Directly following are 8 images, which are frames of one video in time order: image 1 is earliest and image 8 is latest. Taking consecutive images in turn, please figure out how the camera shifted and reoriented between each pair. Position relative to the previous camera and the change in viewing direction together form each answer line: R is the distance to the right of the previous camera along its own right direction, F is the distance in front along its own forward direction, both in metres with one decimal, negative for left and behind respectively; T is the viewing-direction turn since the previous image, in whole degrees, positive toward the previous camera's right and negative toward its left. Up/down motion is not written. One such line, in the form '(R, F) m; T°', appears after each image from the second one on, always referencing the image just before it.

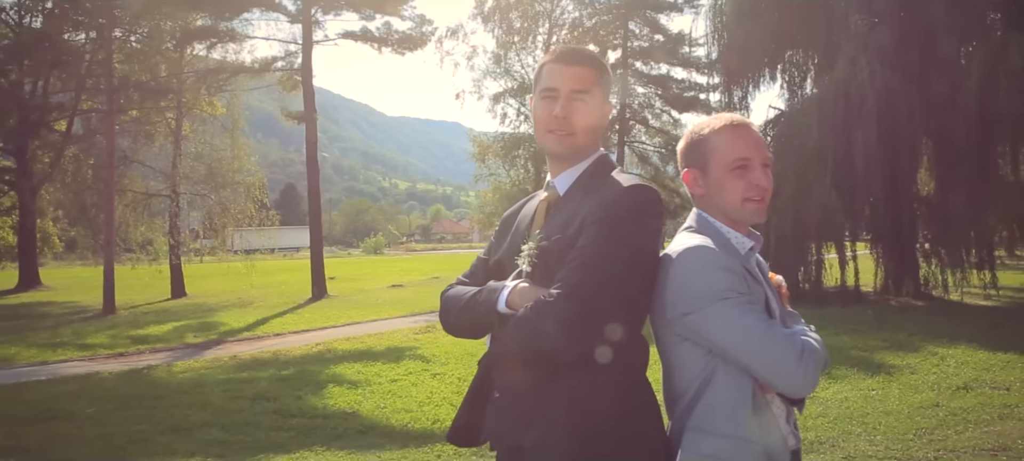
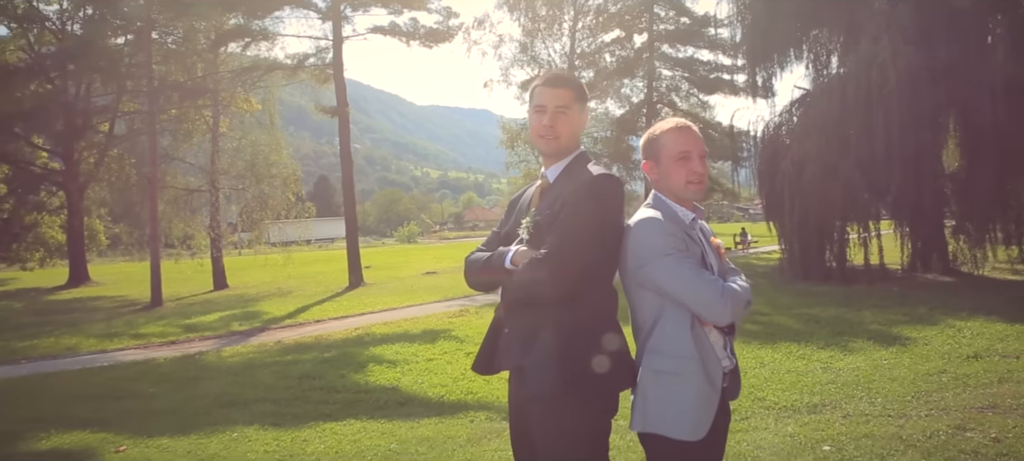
(+0.1, -0.5) m; -2°
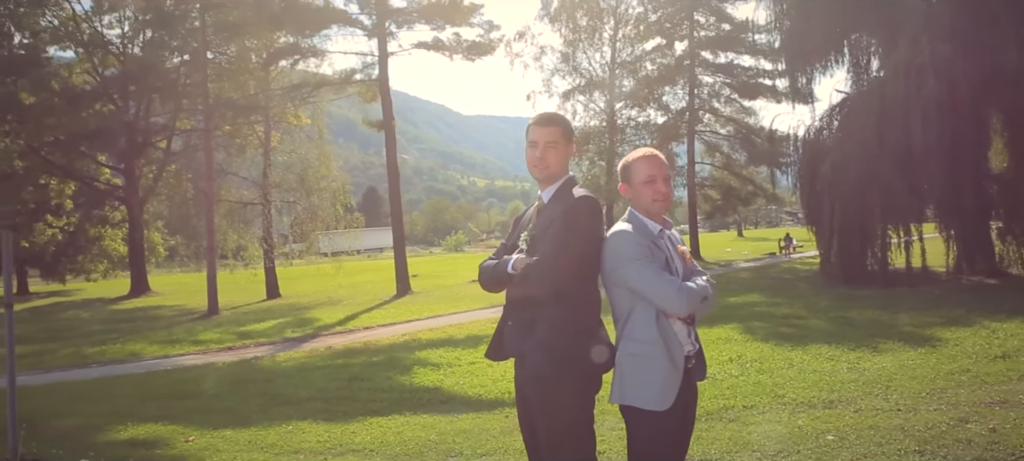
(+0.1, -0.5) m; -3°
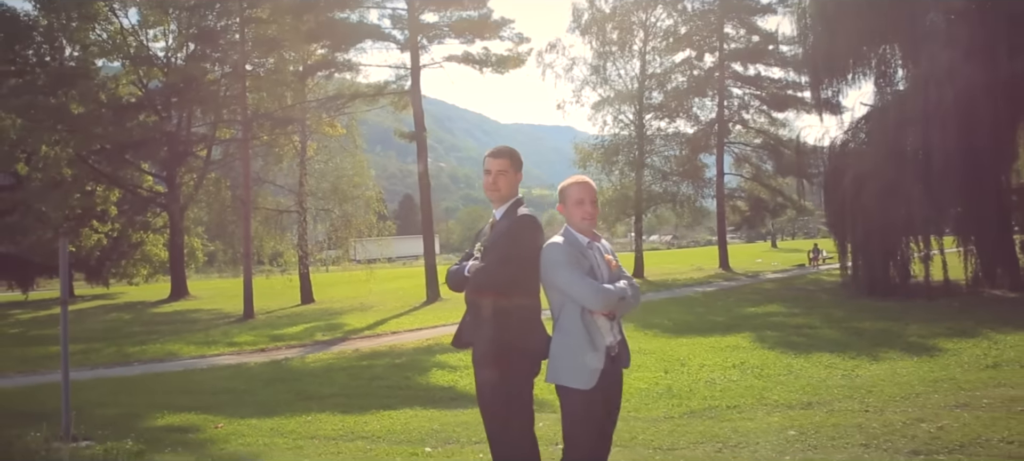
(+0.3, -0.6) m; -3°
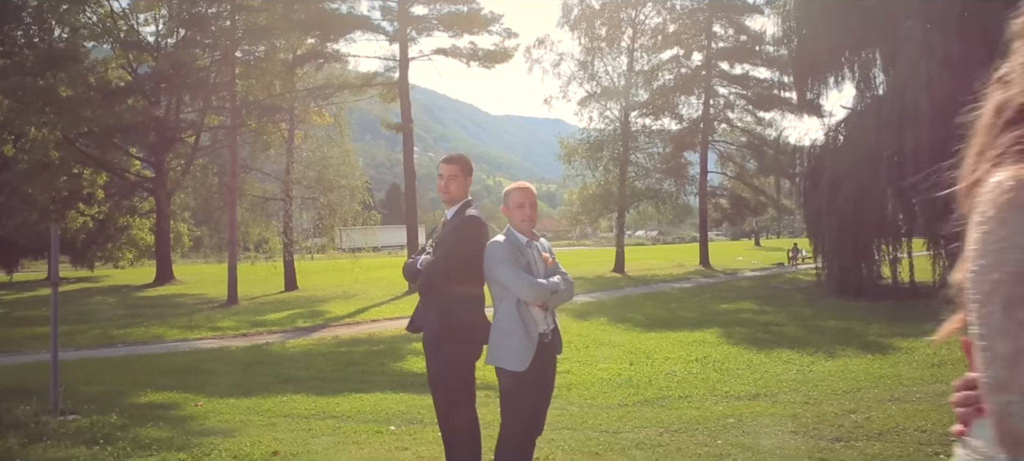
(+0.2, -0.4) m; +1°
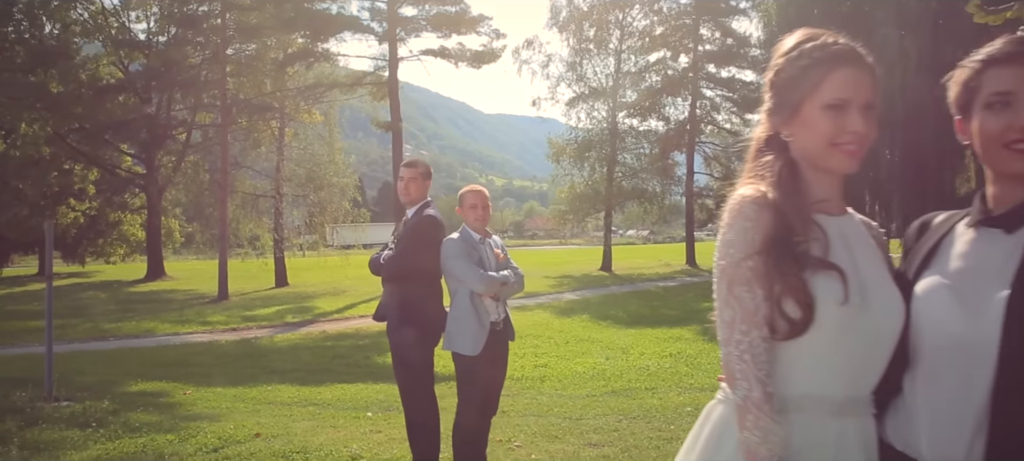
(+0.2, -0.4) m; +1°
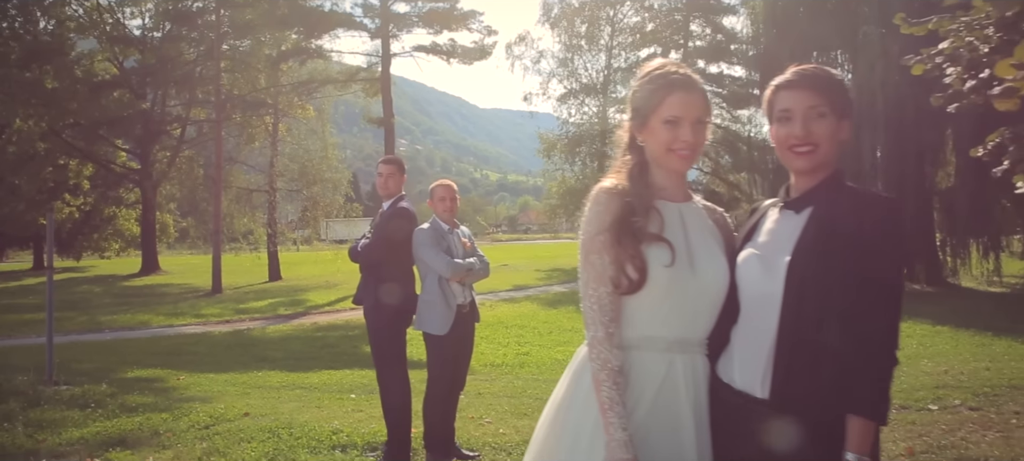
(+0.2, -0.4) m; 0°
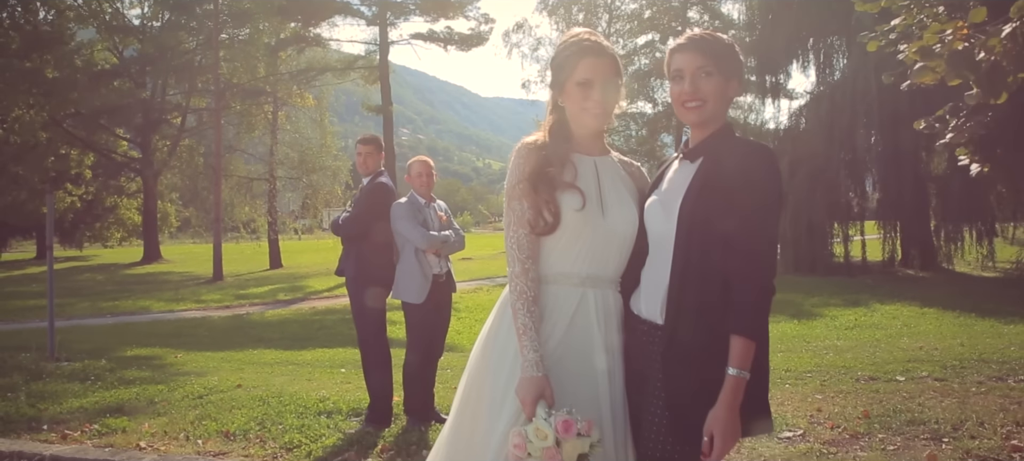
(+0.2, -0.2) m; 0°
